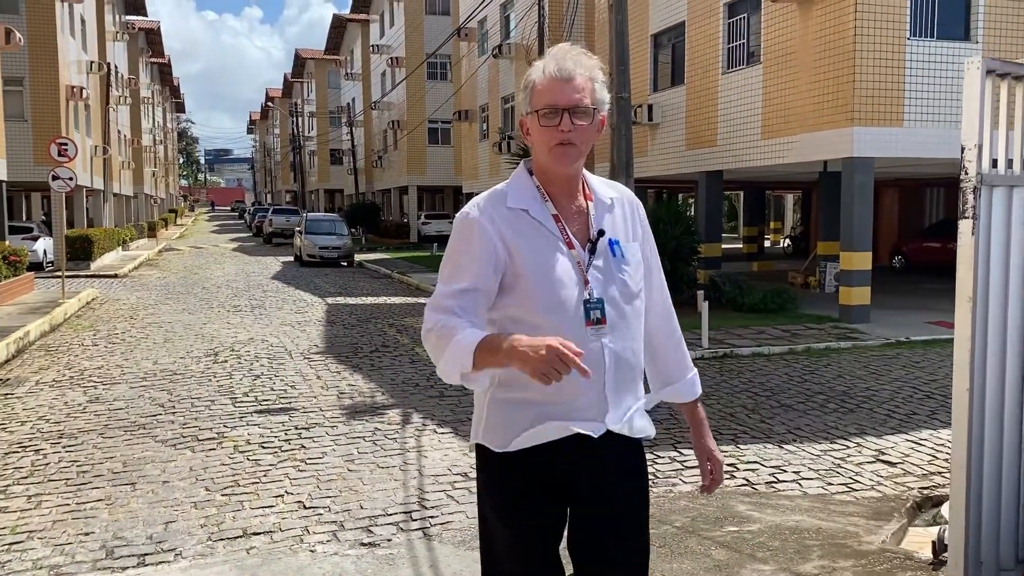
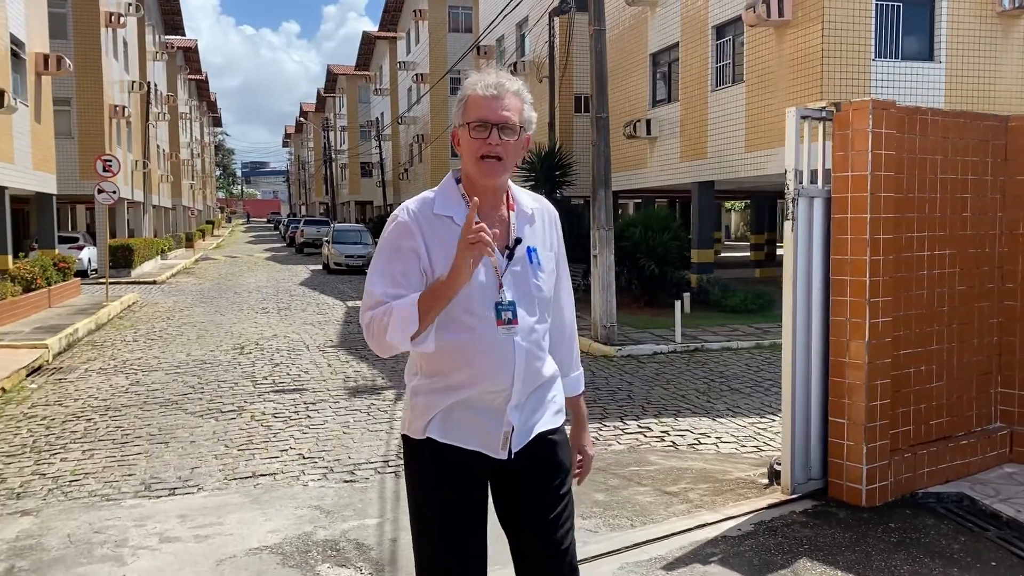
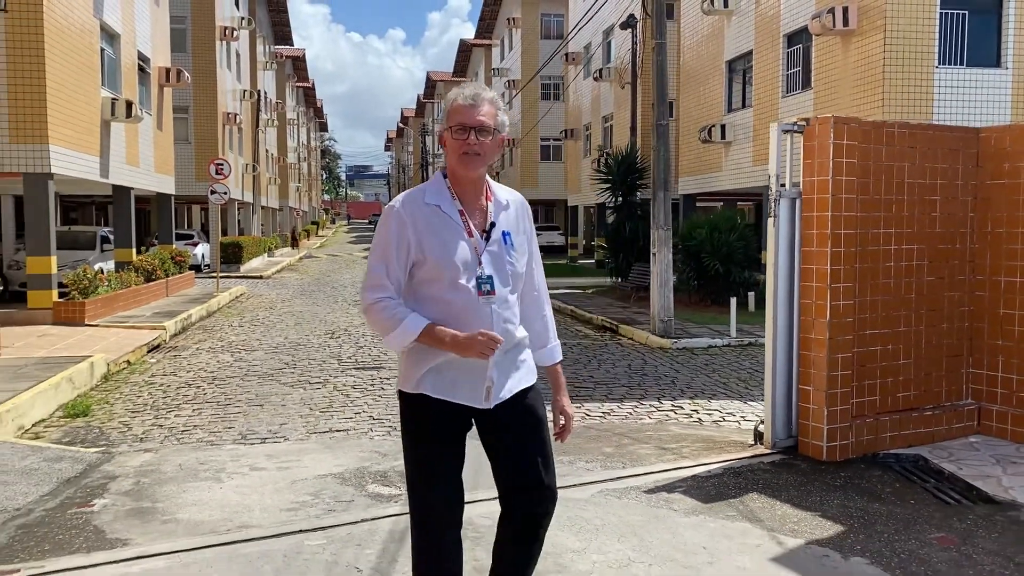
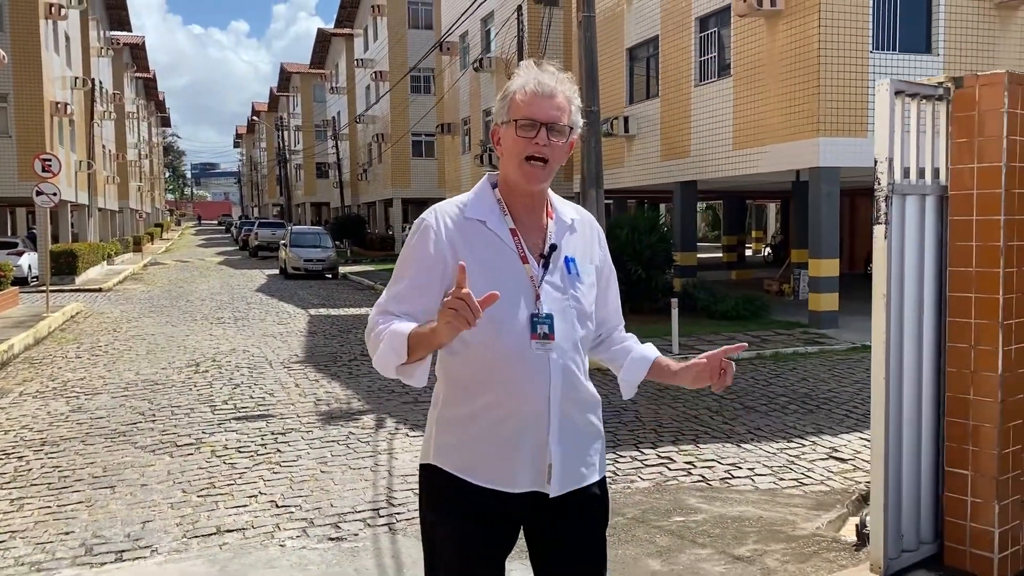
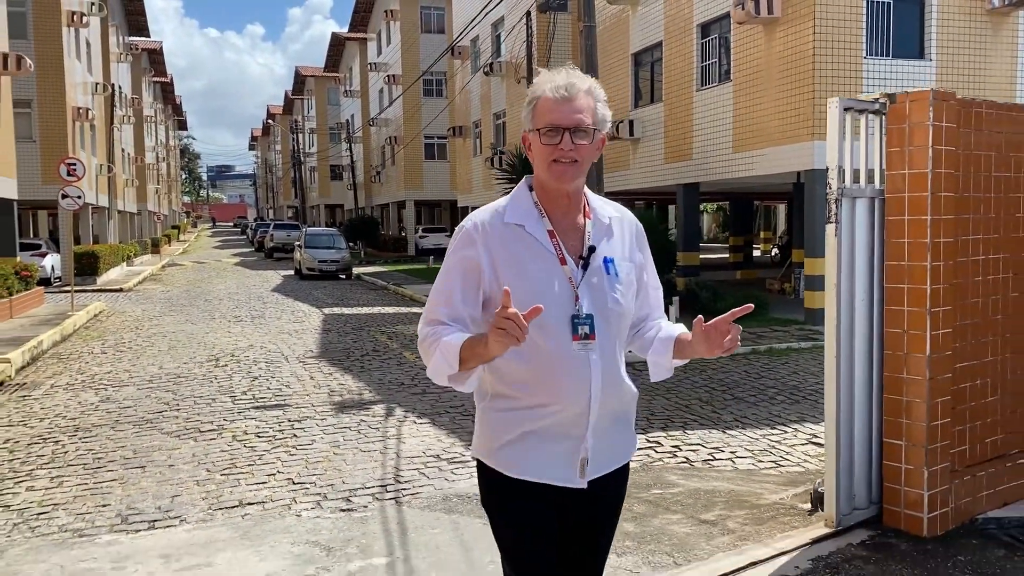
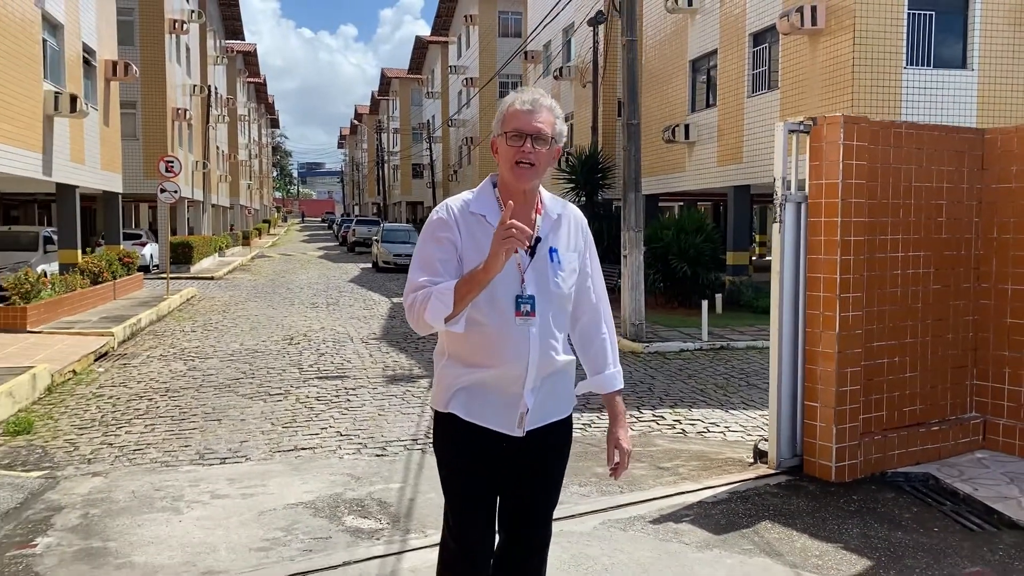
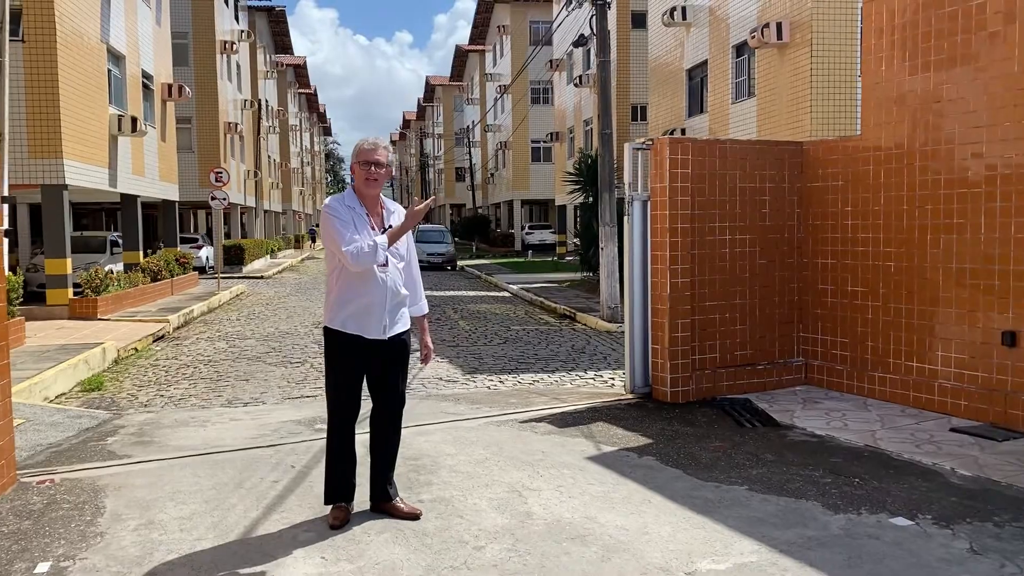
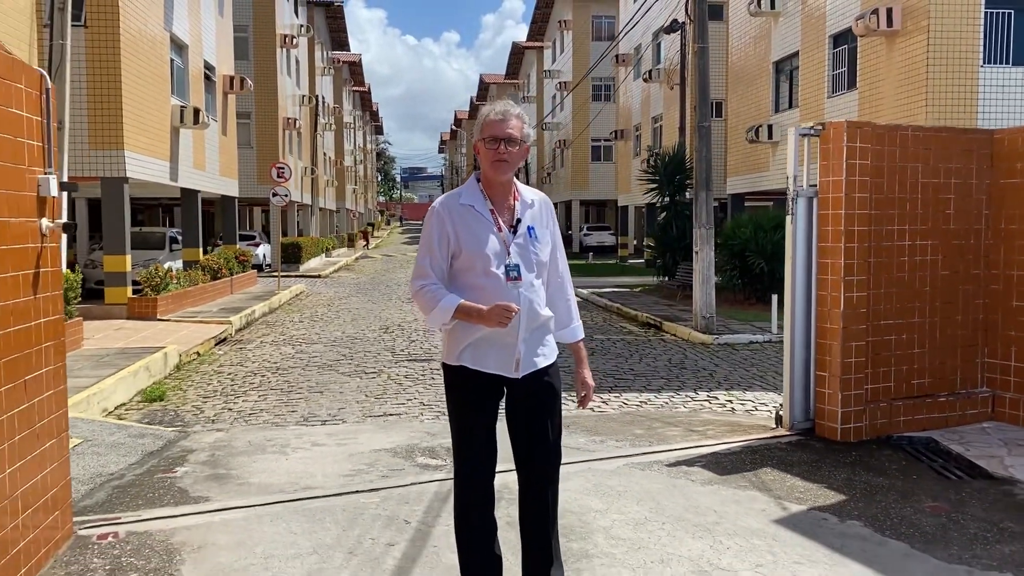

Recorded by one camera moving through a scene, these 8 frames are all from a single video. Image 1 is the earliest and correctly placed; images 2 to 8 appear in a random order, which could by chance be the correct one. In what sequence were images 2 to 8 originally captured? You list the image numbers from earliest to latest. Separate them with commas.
4, 5, 2, 6, 3, 8, 7
